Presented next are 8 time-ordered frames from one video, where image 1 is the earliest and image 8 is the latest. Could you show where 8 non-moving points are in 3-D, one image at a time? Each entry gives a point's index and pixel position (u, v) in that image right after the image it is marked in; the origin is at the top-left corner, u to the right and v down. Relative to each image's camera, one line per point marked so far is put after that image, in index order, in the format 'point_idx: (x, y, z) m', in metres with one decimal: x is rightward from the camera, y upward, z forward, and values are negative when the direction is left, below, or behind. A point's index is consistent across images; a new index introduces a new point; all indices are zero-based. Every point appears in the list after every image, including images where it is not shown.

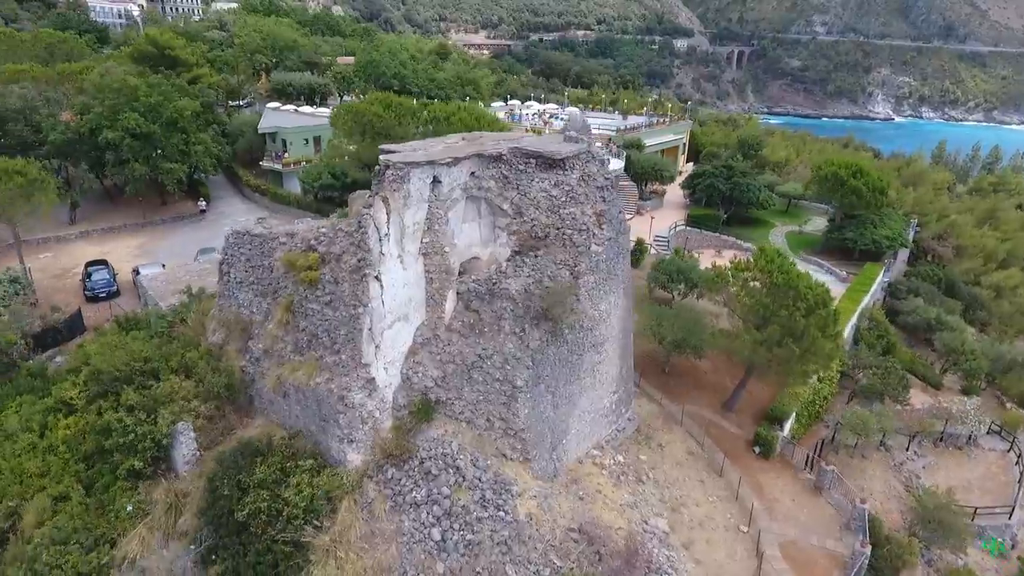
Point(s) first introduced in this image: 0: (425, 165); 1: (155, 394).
0: (-1.6, +2.2, +10.9) m
1: (-7.2, -2.2, +12.7) m
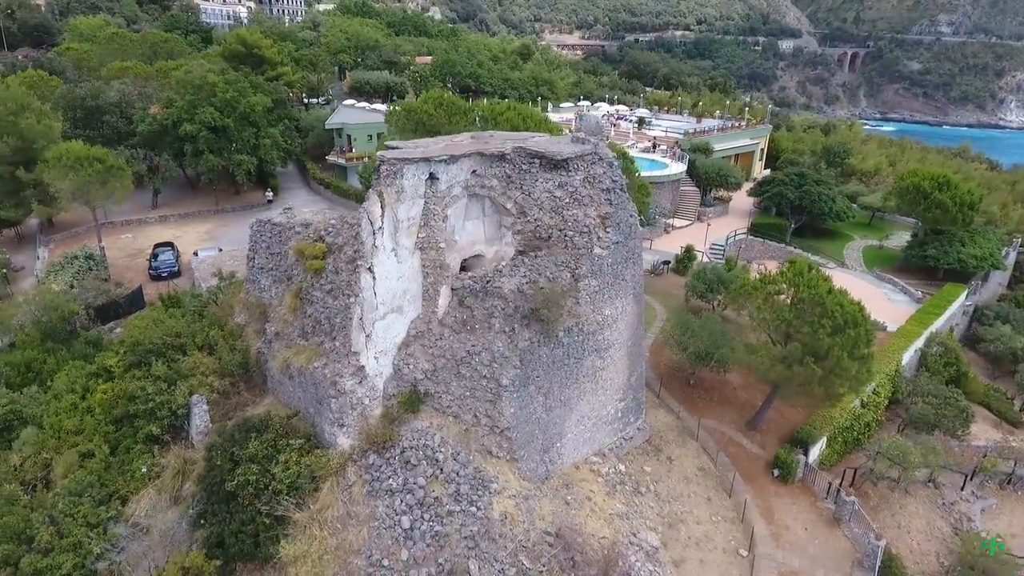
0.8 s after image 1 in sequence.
0: (-1.7, +2.3, +11.2) m
1: (-7.3, -1.8, +13.7) m
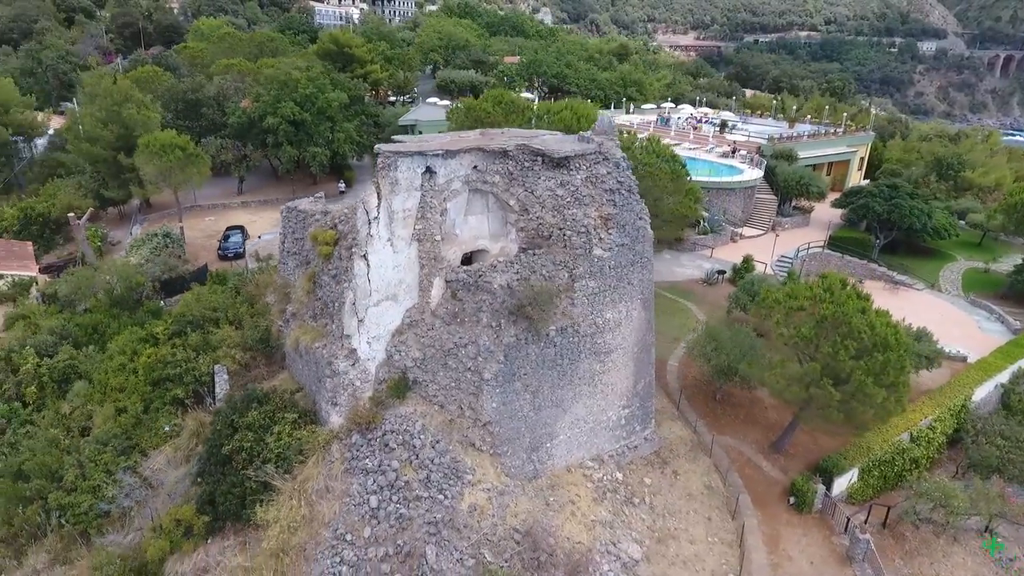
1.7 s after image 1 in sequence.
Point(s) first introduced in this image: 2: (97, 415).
0: (-1.8, +2.5, +11.5) m
1: (-7.2, -1.2, +14.9) m
2: (-9.3, -2.8, +13.9) m
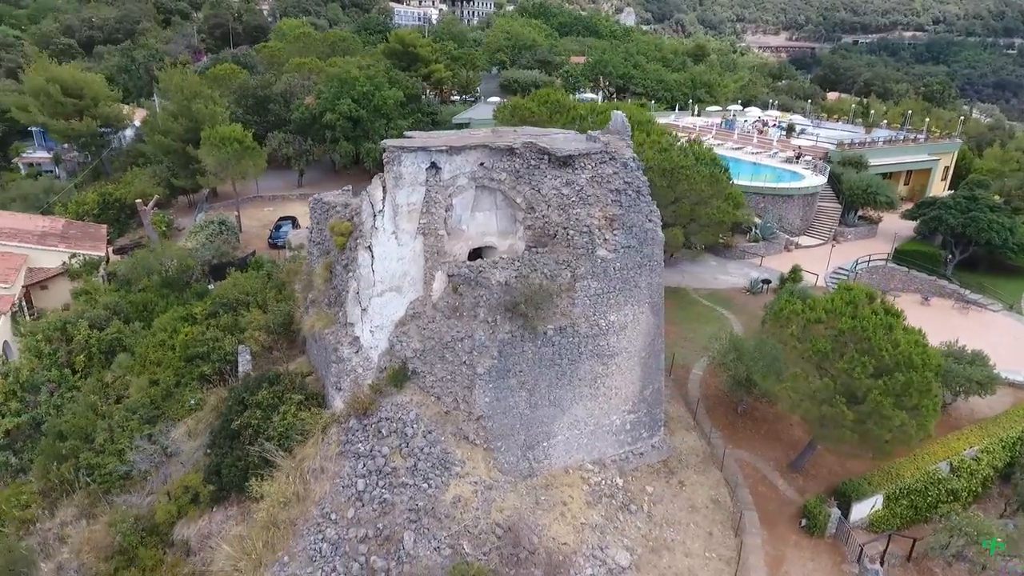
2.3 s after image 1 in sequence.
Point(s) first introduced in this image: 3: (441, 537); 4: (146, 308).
0: (-1.8, +2.6, +11.8) m
1: (-6.9, -0.9, +15.7) m
2: (-9.2, -2.3, +15.0) m
3: (-1.2, -4.4, +10.9) m
4: (-10.6, -0.6, +18.0) m
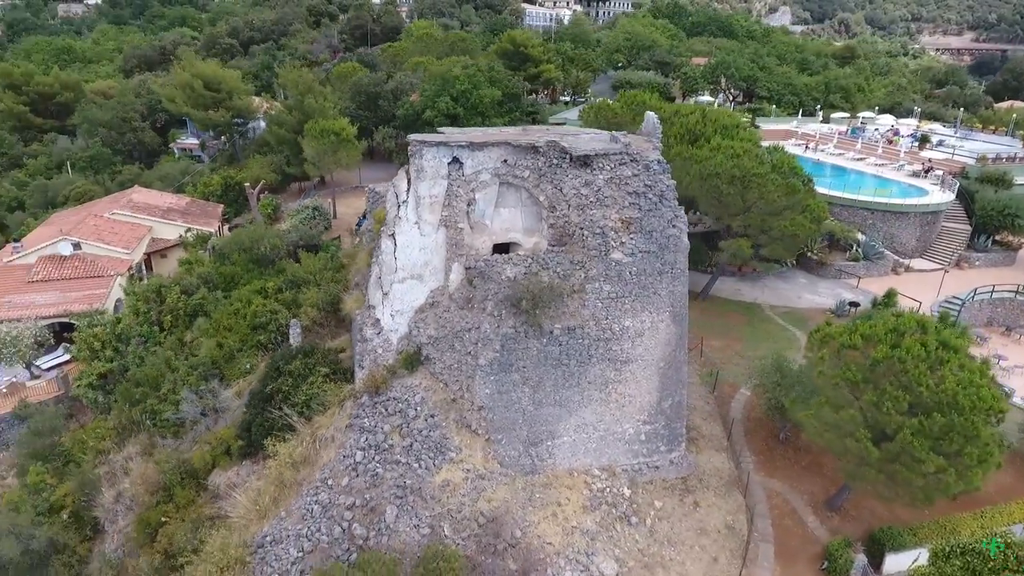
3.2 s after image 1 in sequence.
0: (-1.4, +2.8, +12.3) m
1: (-5.9, -0.3, +17.2) m
2: (-8.4, -1.5, +17.0) m
3: (-1.6, -4.2, +11.3) m
4: (-9.1, +0.3, +20.1) m
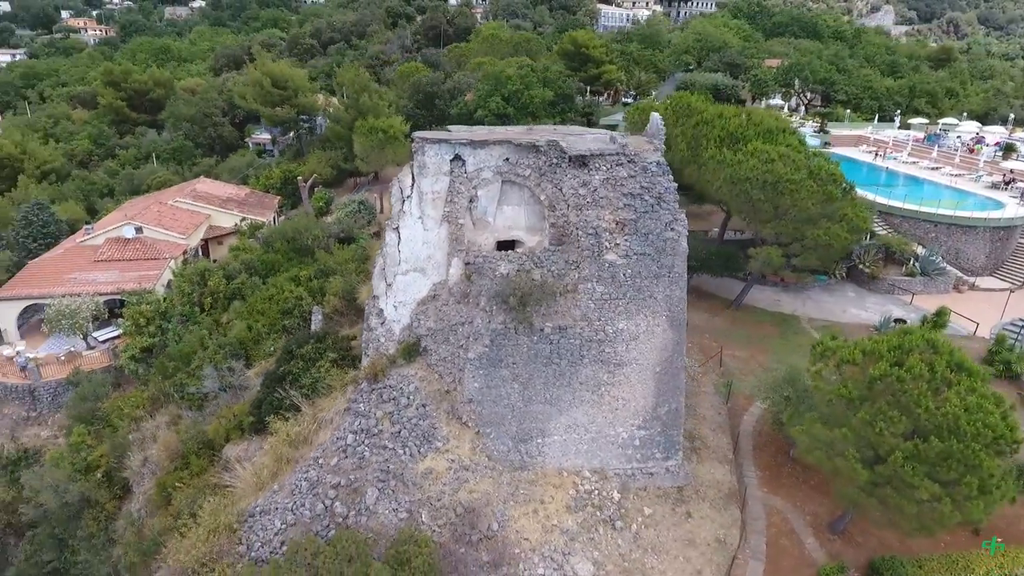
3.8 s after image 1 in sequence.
0: (-1.4, +3.0, +12.6) m
1: (-5.5, +0.1, +18.0) m
2: (-8.0, -1.1, +18.1) m
3: (-2.1, -4.0, +11.7) m
4: (-8.2, +0.7, +21.3) m
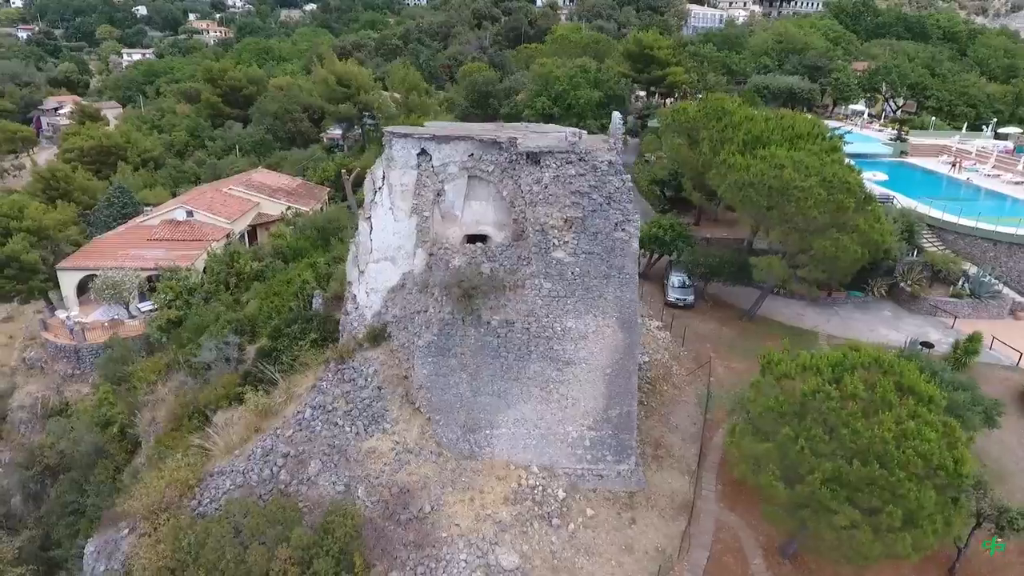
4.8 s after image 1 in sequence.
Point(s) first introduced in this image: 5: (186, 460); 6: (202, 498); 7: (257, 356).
0: (-2.2, +3.2, +13.1) m
1: (-5.6, +0.5, +19.0) m
2: (-8.2, -0.5, +19.5) m
3: (-3.4, -3.7, +12.3) m
4: (-7.8, +1.3, +22.7) m
5: (-7.0, -3.8, +13.4) m
6: (-6.1, -4.2, +12.3) m
7: (-6.5, -1.7, +16.0) m
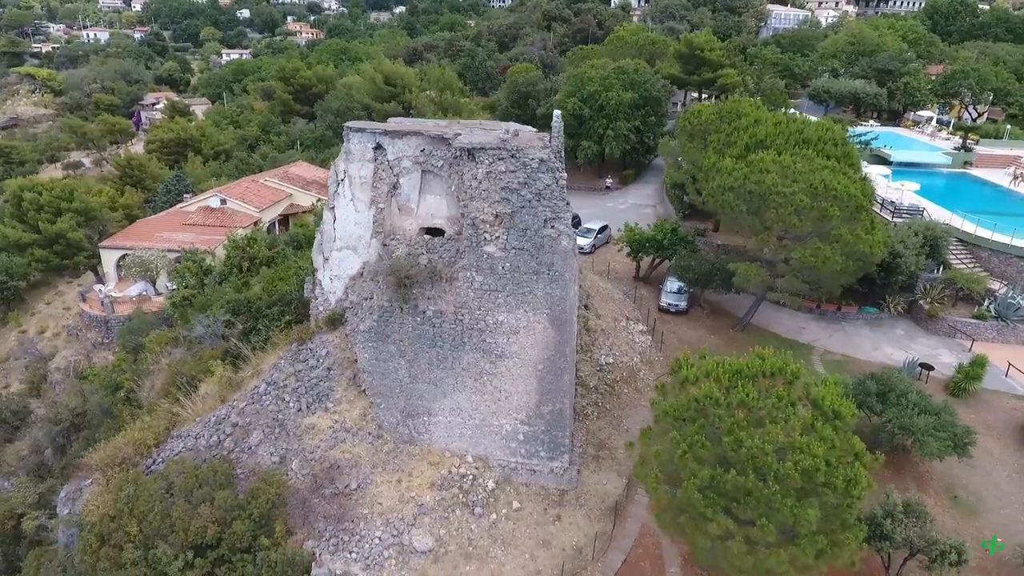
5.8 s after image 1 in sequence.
0: (-3.3, +3.5, +13.7) m
1: (-6.0, +0.9, +20.1) m
2: (-8.6, 0.0, +20.8) m
3: (-4.9, -3.4, +13.1) m
4: (-7.7, +1.8, +23.9) m
5: (-8.4, -3.2, +14.7) m
6: (-7.7, -3.7, +13.4) m
7: (-7.4, -1.3, +17.2) m
